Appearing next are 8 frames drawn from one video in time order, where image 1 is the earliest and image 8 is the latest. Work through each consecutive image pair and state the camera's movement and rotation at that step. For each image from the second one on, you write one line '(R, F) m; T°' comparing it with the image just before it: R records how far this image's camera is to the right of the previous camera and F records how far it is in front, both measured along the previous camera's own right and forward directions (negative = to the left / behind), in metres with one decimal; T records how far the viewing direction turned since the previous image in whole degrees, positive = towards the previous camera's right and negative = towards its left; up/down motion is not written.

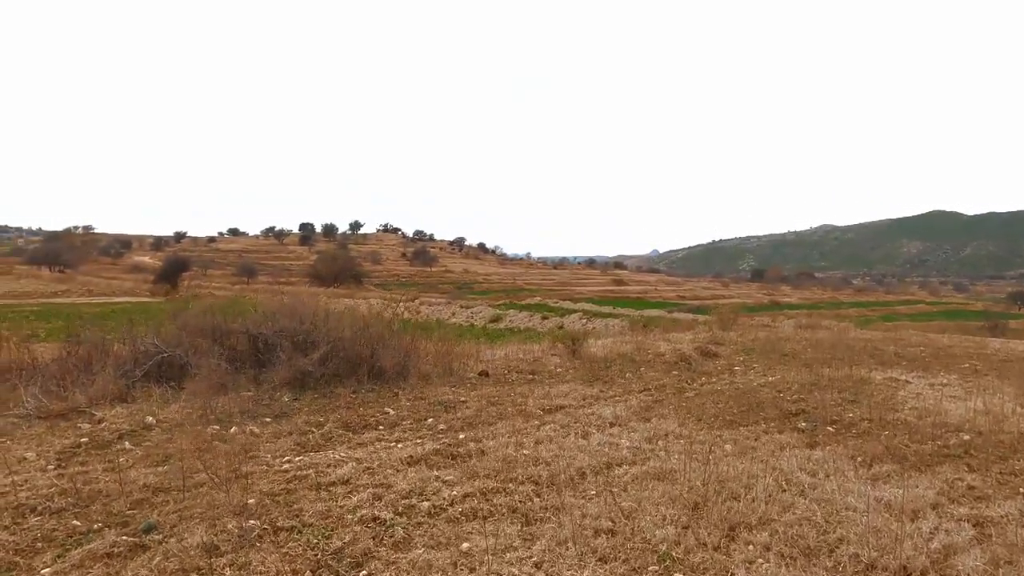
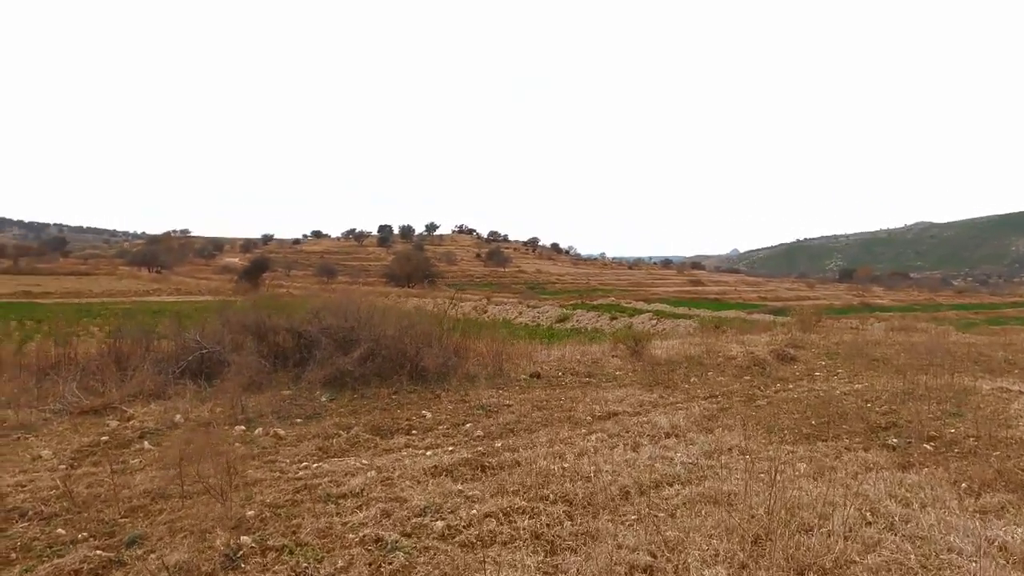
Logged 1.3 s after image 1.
(+0.3, +0.7) m; -6°
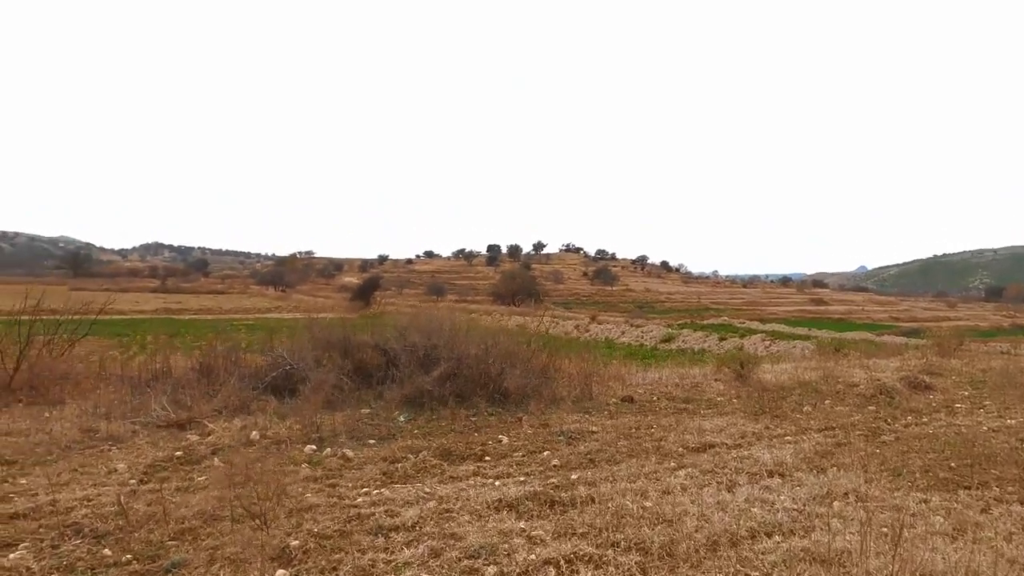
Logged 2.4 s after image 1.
(+0.3, +0.5) m; -9°
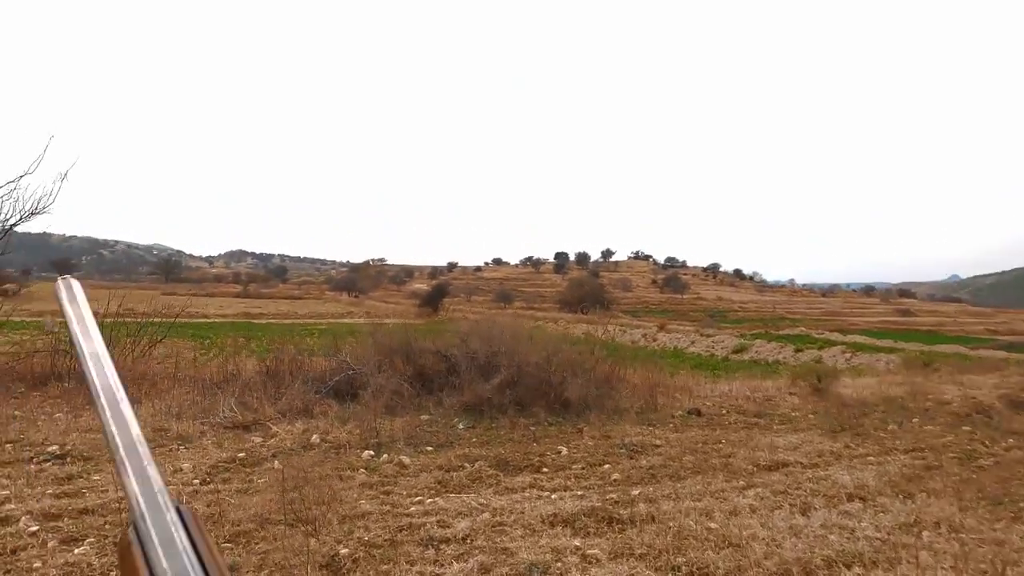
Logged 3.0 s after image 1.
(+0.1, +0.2) m; -6°
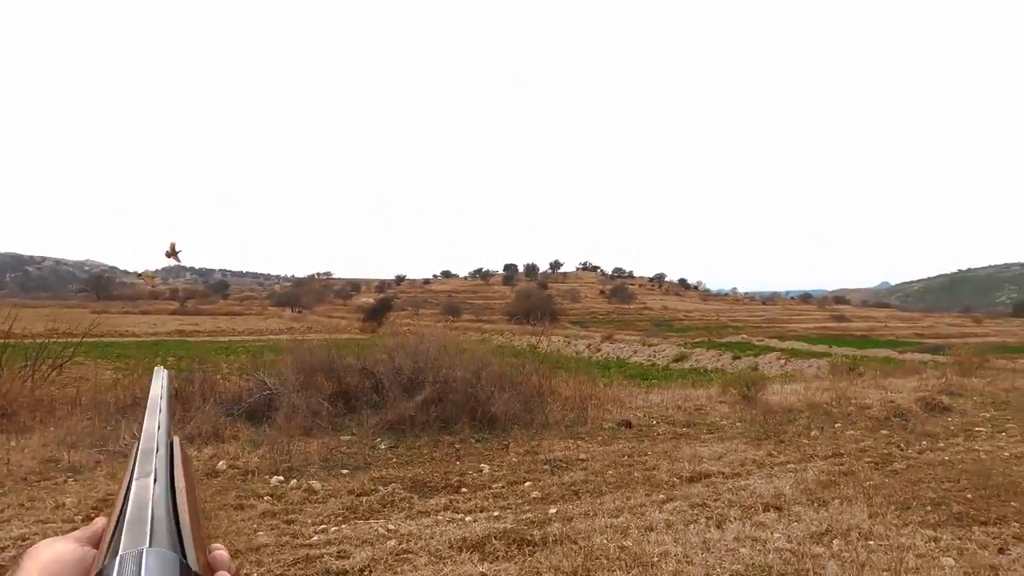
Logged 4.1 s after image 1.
(+0.3, +0.2) m; +4°
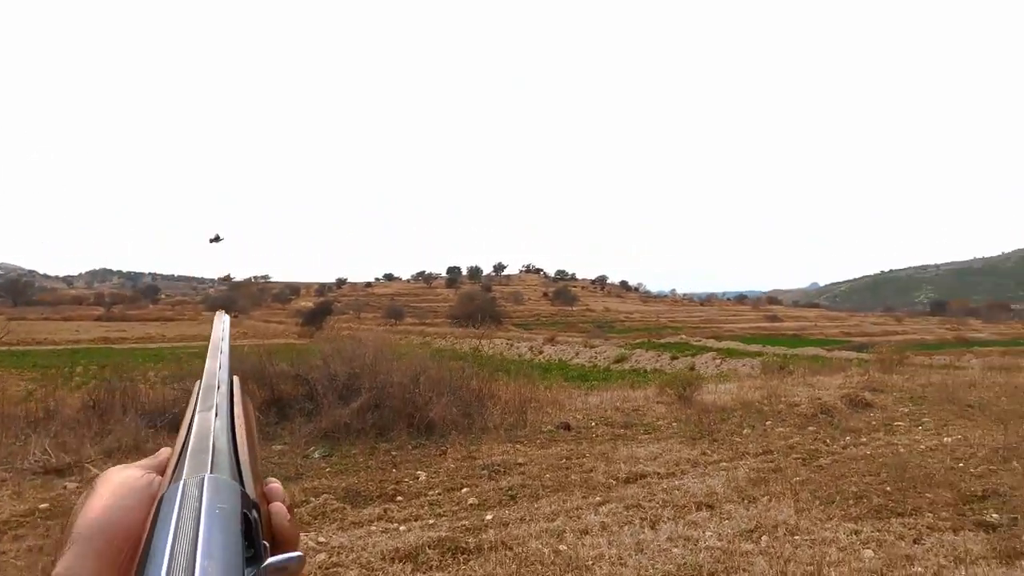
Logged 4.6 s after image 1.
(+0.1, +0.1) m; +5°
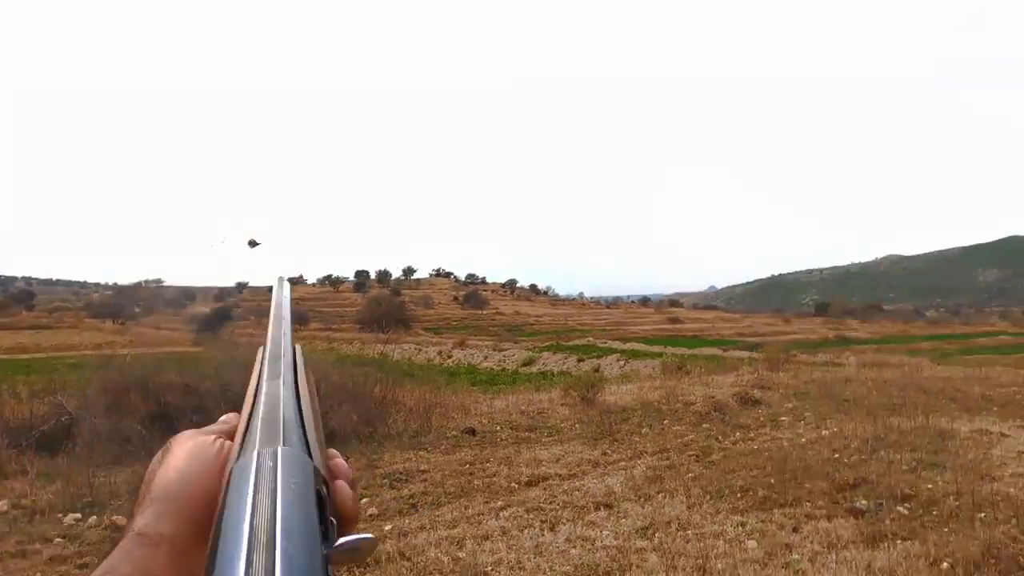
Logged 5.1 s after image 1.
(+0.1, 0.0) m; +8°
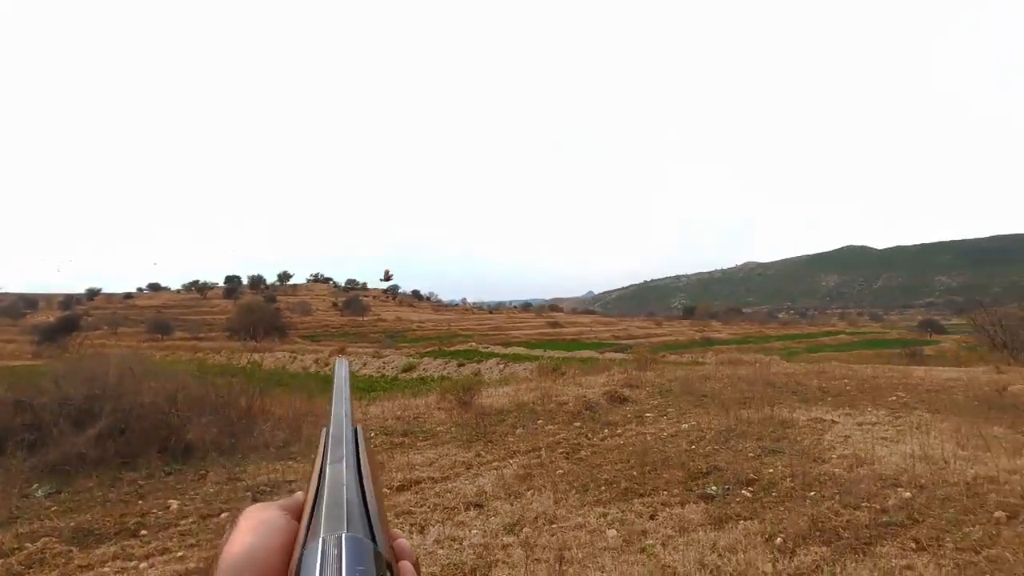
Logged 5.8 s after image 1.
(+0.1, -0.1) m; +10°
